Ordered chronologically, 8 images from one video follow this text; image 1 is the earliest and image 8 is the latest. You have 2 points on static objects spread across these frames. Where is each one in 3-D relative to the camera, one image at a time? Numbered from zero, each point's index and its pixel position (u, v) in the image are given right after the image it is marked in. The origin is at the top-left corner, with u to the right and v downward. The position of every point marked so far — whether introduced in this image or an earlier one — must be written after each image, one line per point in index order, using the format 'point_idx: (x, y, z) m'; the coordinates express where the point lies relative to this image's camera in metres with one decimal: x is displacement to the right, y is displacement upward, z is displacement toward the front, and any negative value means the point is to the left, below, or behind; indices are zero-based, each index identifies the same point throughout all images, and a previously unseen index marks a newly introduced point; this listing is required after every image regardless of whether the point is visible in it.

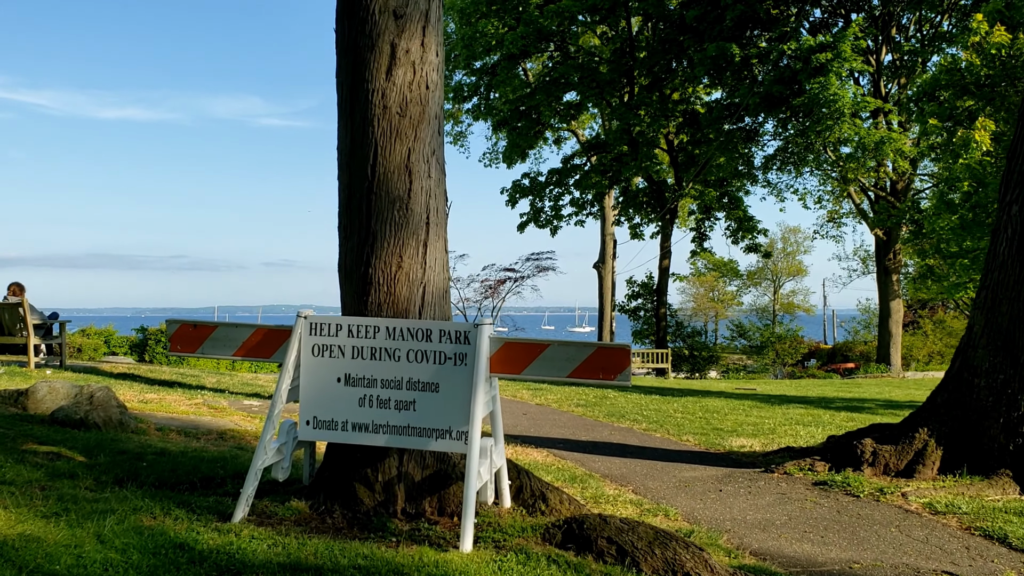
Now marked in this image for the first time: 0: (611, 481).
0: (+0.9, -1.8, +7.3) m
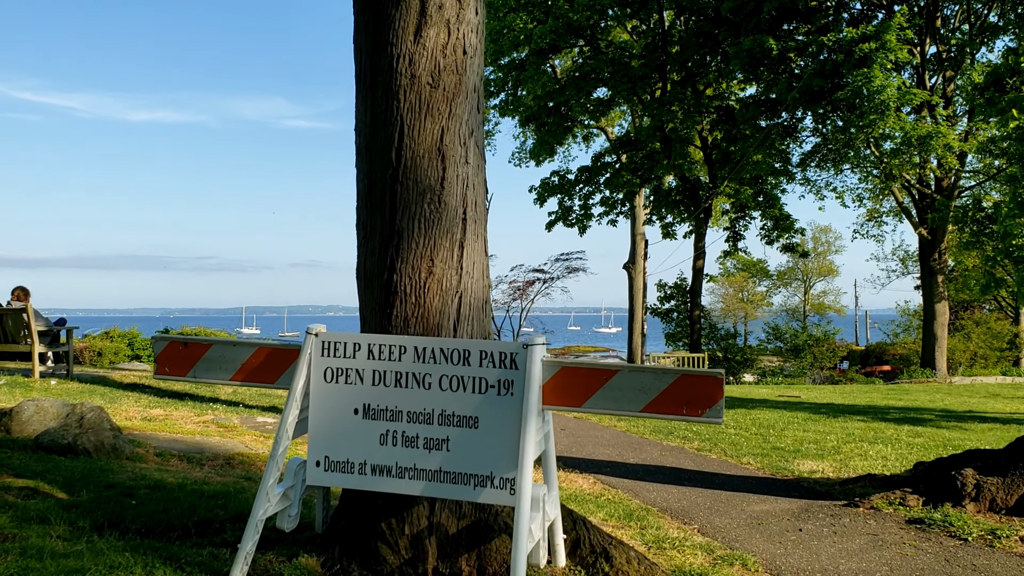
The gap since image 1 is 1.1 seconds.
0: (+1.3, -1.9, +6.3) m
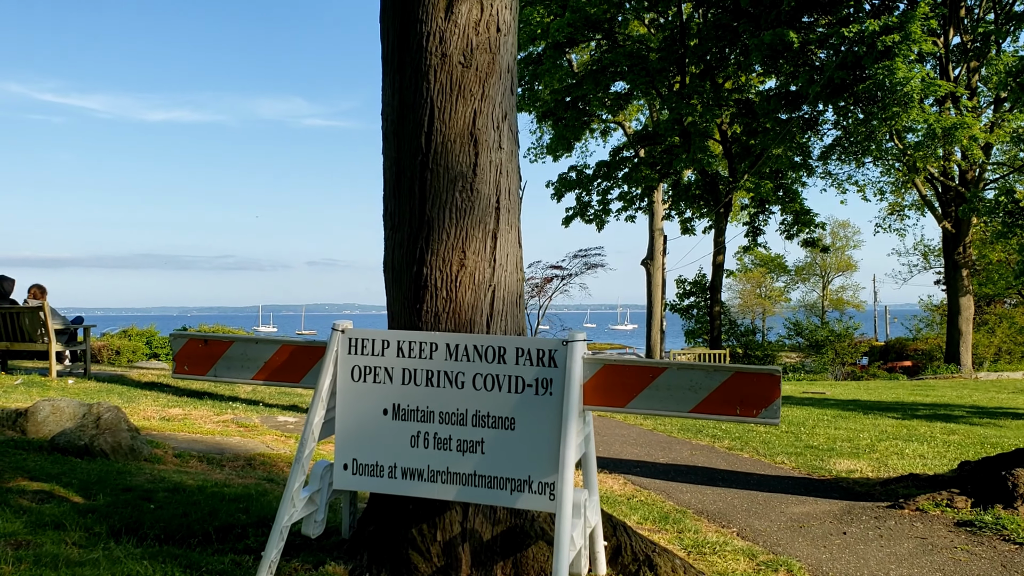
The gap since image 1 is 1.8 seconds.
0: (+1.5, -1.8, +6.1) m
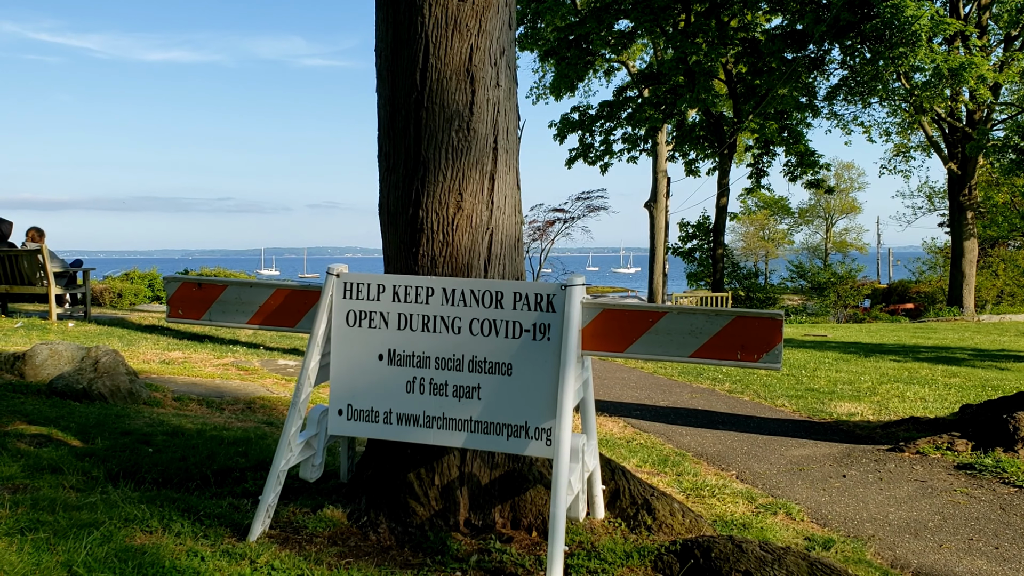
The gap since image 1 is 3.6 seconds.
0: (+1.5, -1.4, +6.1) m
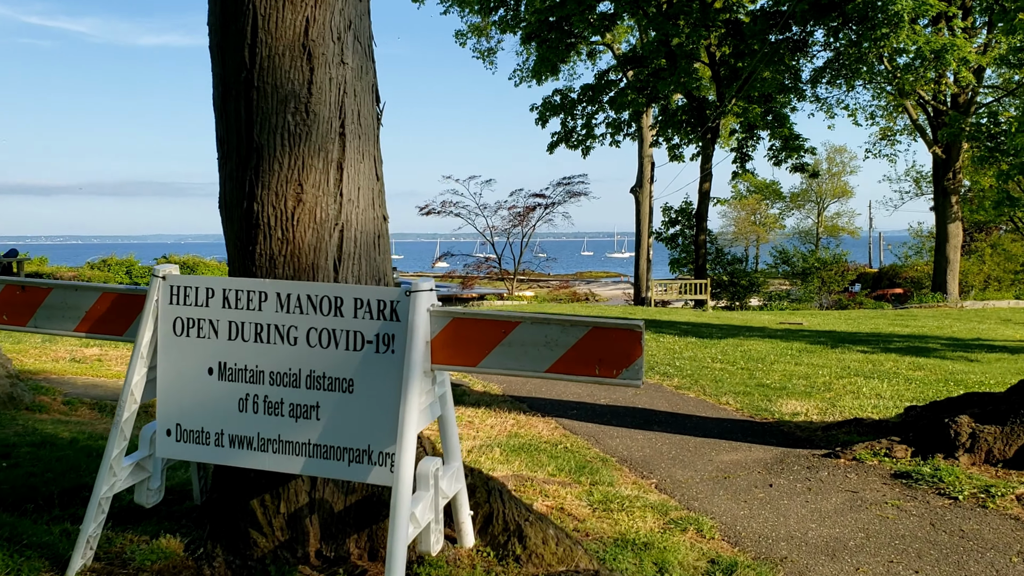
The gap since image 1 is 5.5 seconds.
0: (+0.9, -1.3, +5.7) m
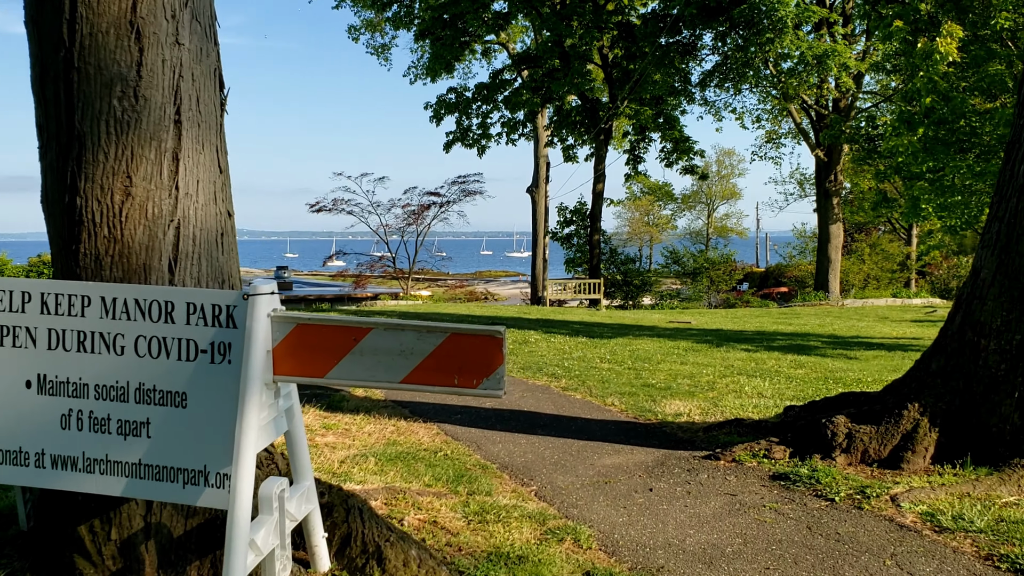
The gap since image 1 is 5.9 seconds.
0: (0.0, -1.4, +5.5) m
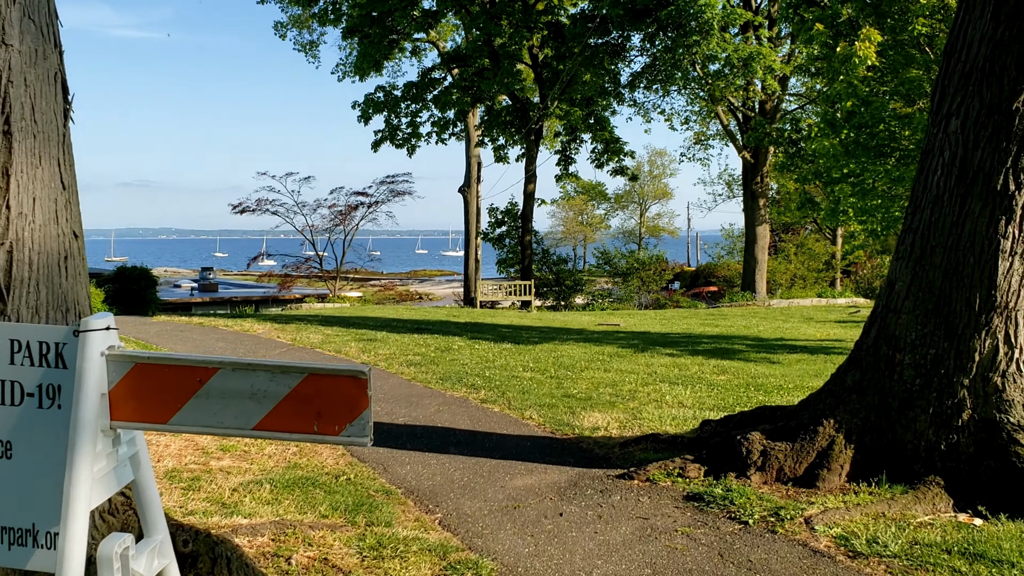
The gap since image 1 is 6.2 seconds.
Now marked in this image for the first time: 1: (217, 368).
0: (-0.7, -1.5, +5.2) m
1: (-0.9, -0.3, +2.5) m
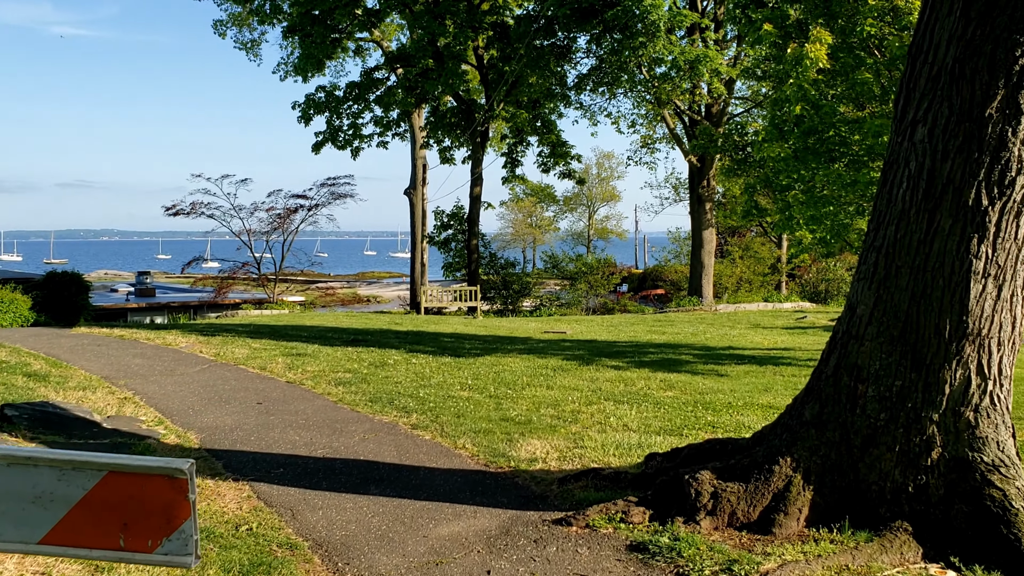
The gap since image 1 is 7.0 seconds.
0: (-1.1, -1.6, +4.5) m
1: (-1.2, -0.4, +1.8) m
